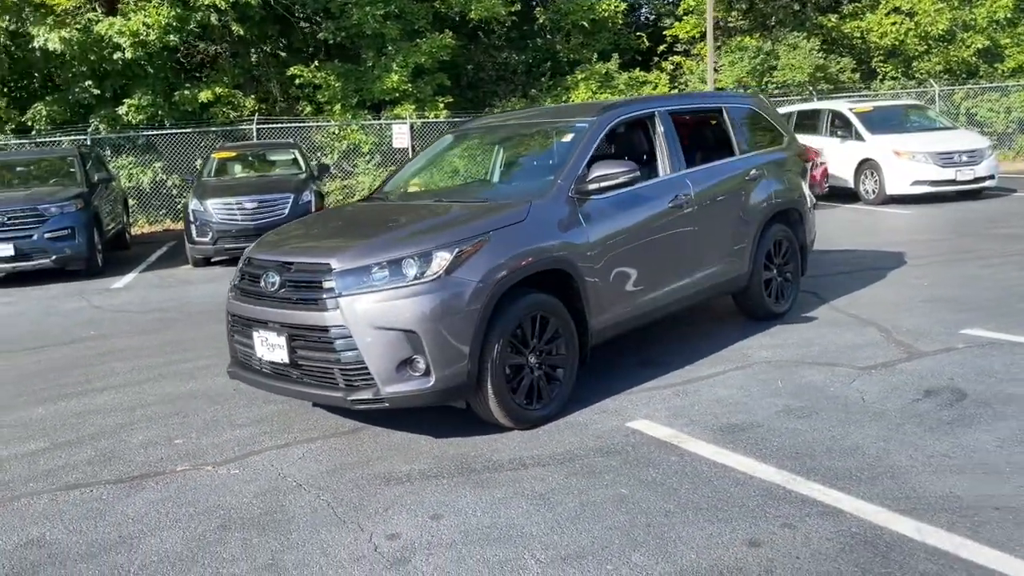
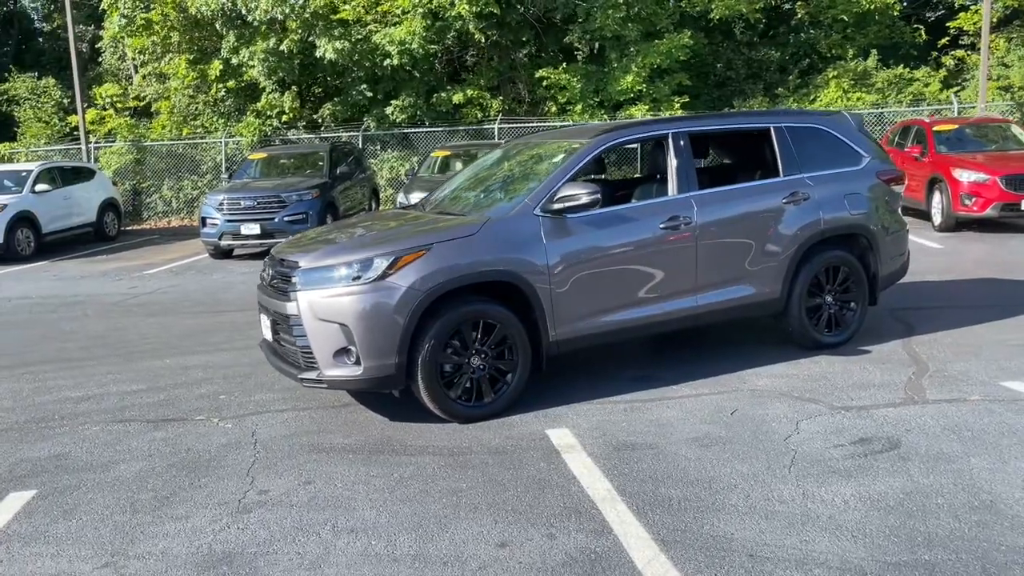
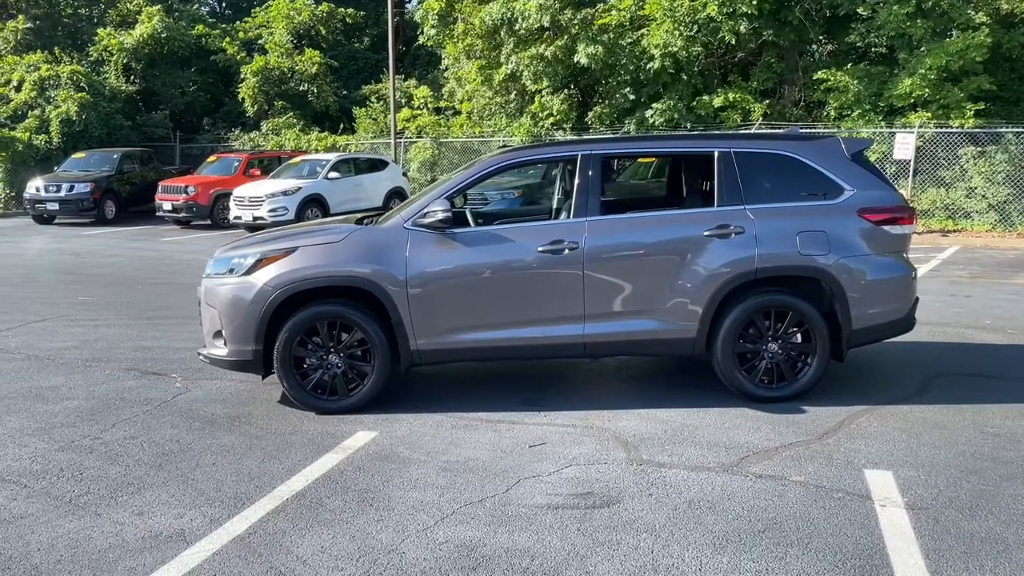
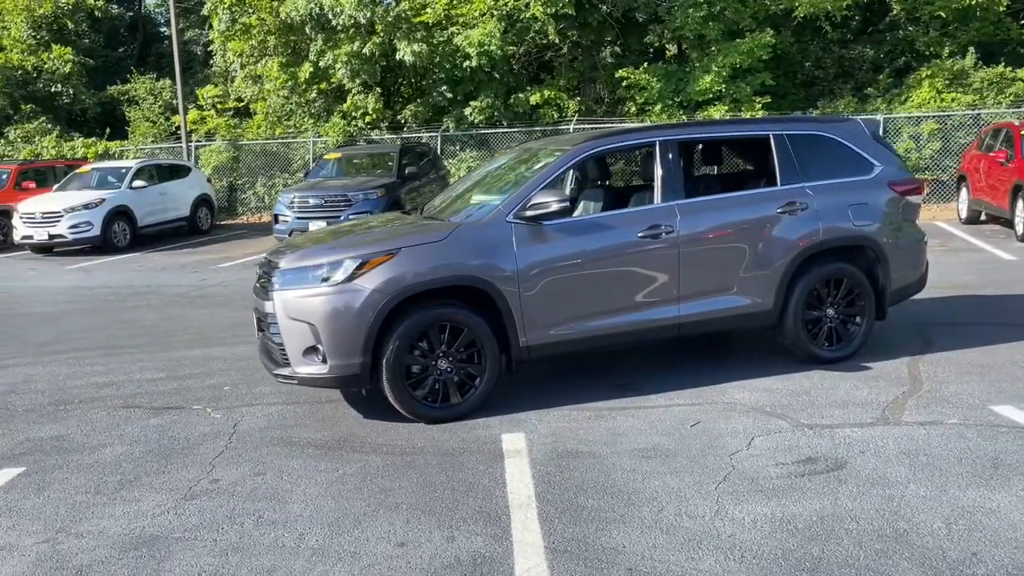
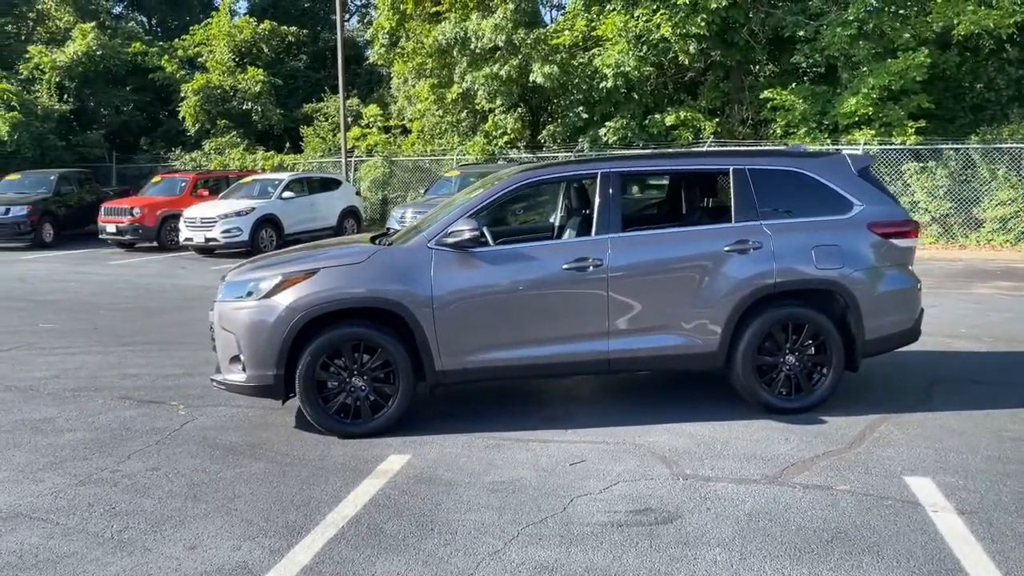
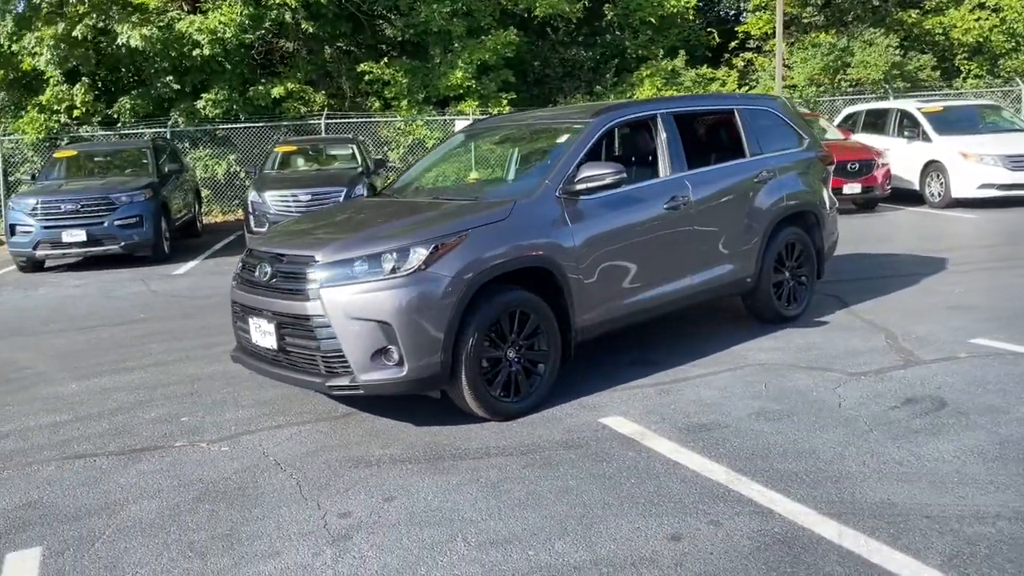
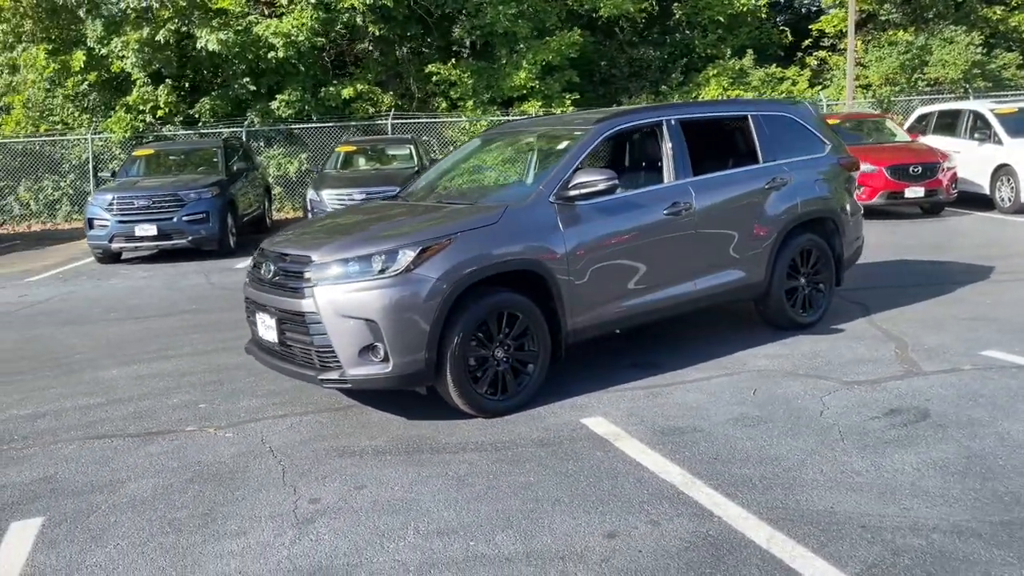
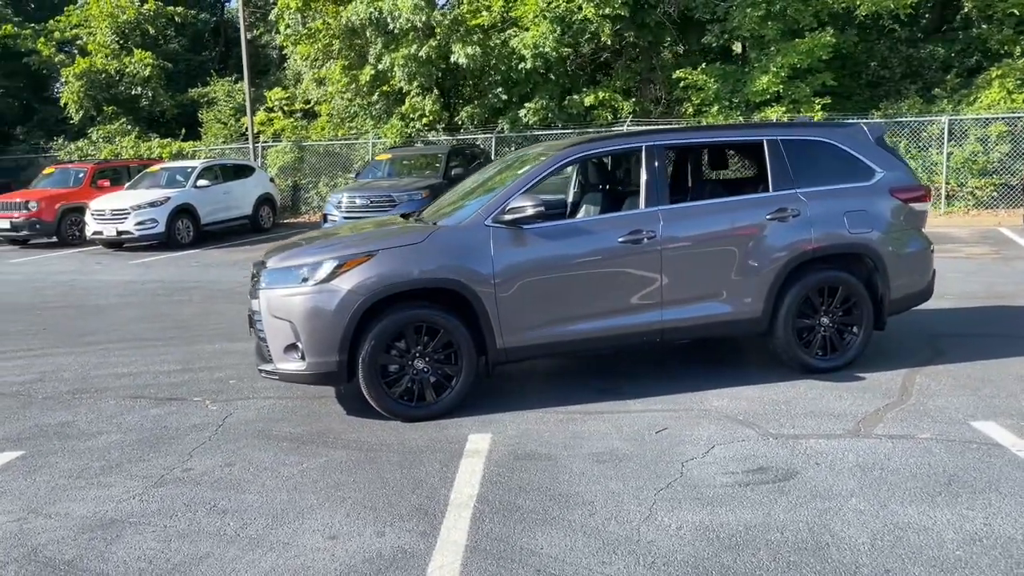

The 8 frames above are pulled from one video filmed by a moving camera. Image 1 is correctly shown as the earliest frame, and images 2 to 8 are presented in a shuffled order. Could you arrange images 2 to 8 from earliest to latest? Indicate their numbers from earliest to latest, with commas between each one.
6, 7, 2, 4, 8, 5, 3
